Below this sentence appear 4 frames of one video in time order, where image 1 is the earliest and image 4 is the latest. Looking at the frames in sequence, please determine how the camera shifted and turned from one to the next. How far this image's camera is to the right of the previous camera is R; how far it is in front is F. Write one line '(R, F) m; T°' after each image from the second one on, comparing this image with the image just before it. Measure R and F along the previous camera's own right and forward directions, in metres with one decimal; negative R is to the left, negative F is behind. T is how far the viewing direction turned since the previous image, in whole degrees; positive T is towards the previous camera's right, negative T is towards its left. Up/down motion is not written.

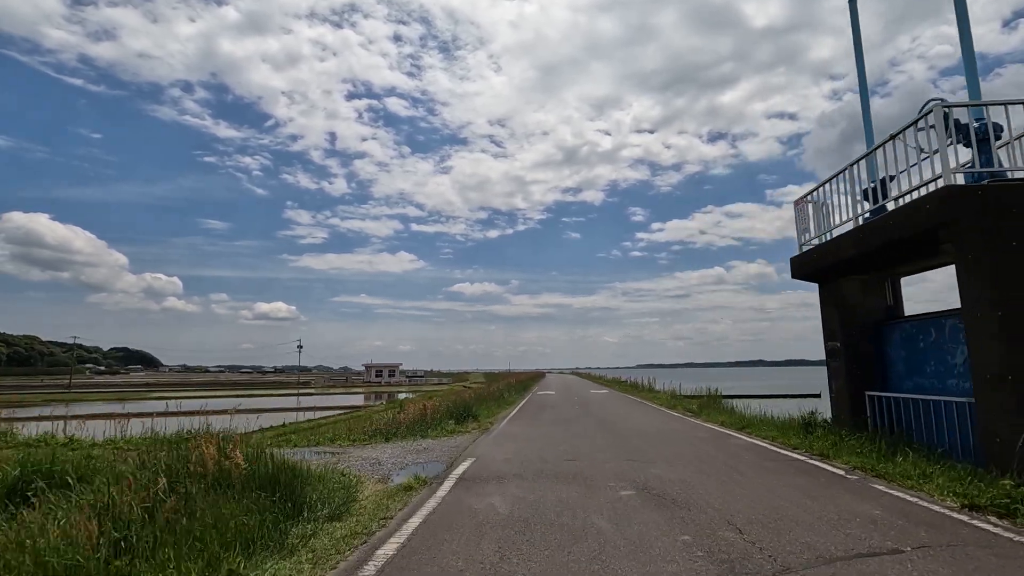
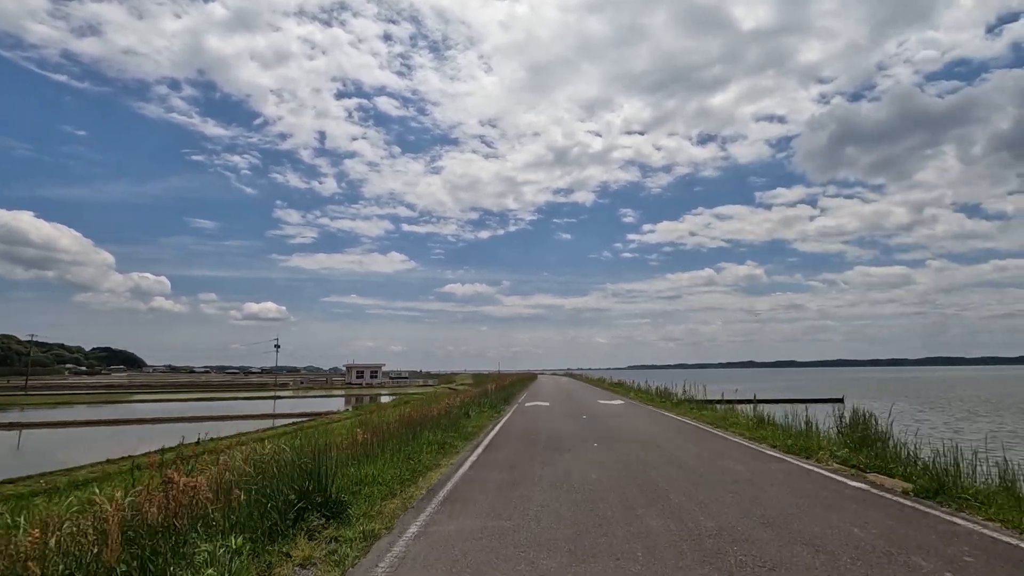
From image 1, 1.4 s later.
(+0.4, +0.8) m; +1°
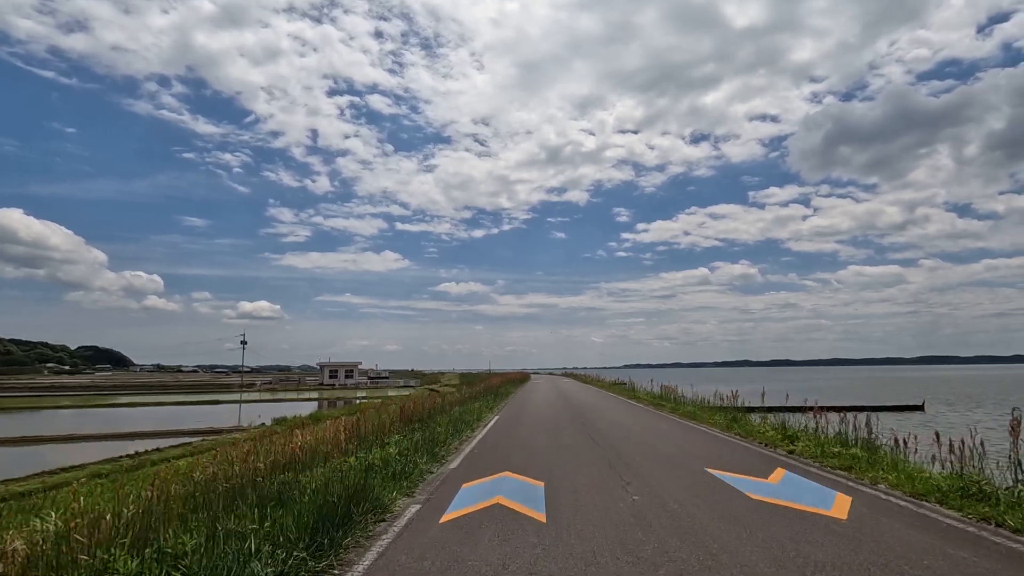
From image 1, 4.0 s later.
(+0.9, +0.8) m; +1°
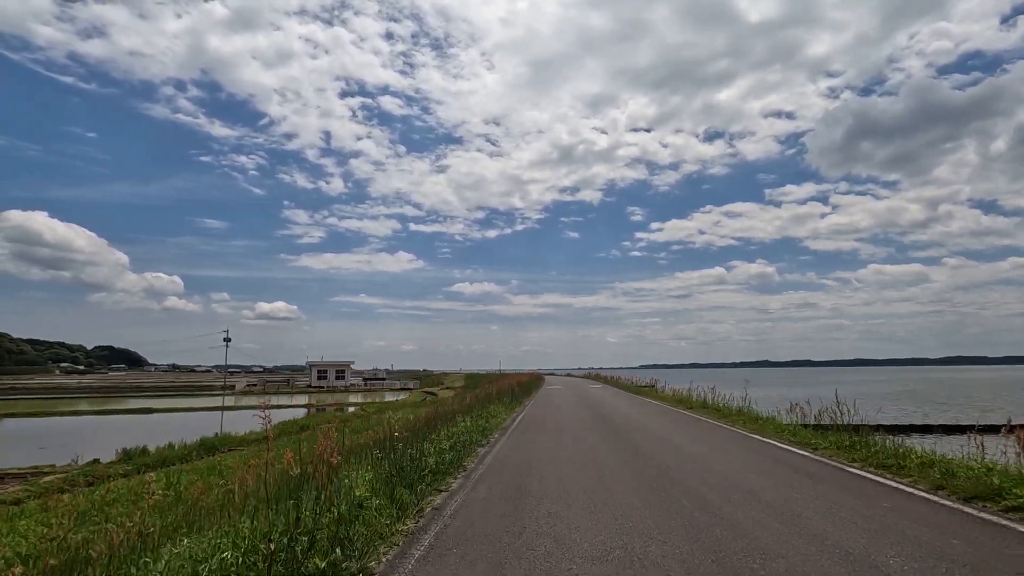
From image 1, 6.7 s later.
(+1.2, 0.0) m; -1°
